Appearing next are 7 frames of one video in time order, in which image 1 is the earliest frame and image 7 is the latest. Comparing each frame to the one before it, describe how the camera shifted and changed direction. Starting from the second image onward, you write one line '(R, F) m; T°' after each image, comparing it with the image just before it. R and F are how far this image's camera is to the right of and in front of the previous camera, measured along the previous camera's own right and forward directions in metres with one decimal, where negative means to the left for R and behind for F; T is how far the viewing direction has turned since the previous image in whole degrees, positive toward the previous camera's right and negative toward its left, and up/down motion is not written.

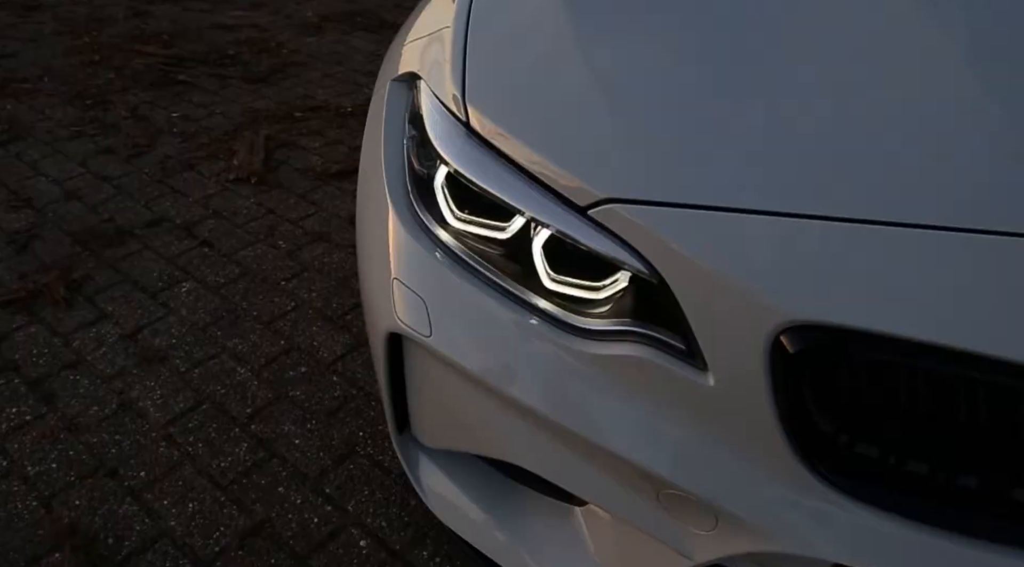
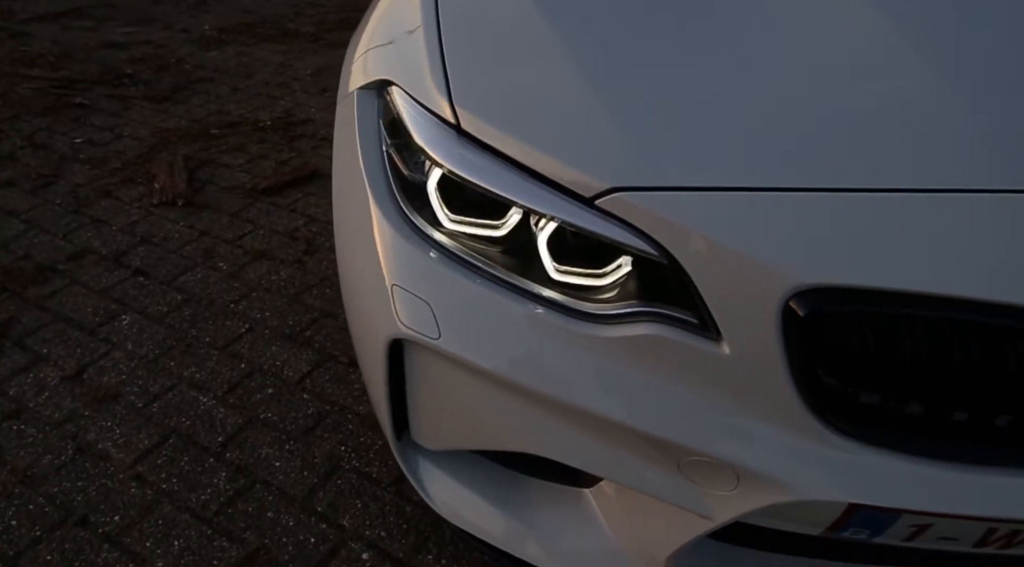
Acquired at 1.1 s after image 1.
(-0.1, 0.0) m; +7°
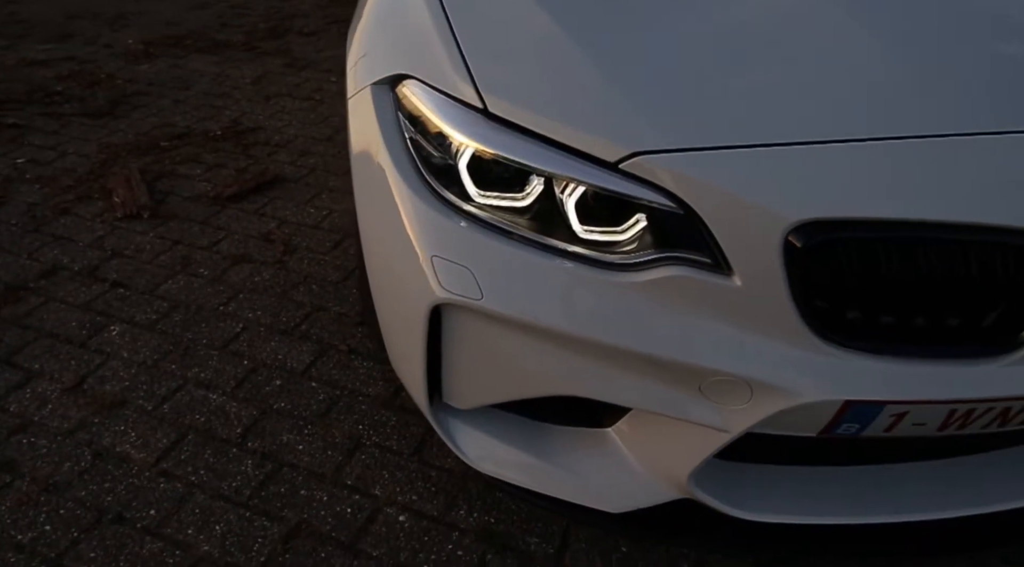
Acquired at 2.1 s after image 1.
(-0.2, -0.1) m; +6°
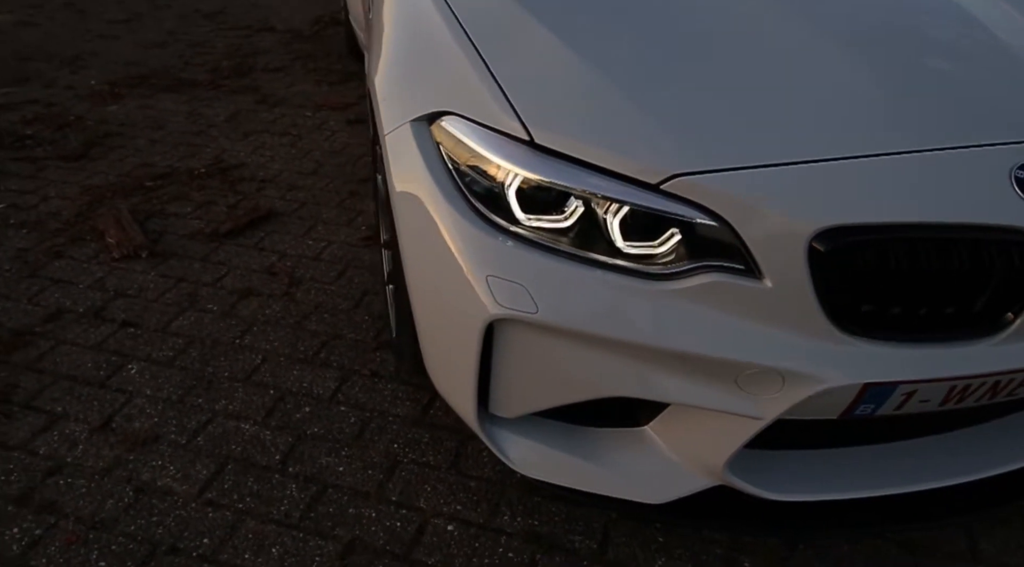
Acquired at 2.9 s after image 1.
(-0.2, -0.1) m; +5°
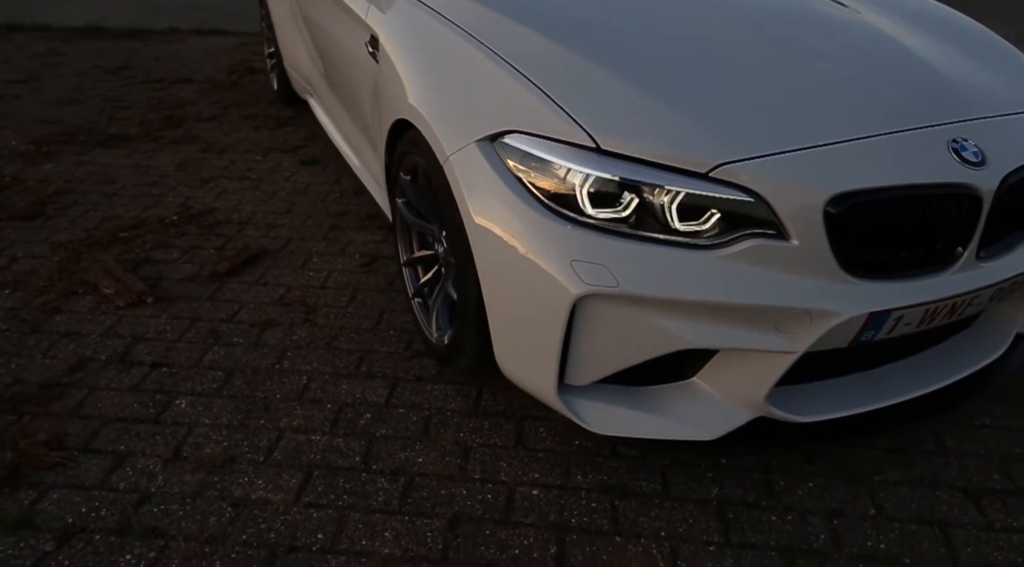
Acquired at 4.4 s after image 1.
(-0.5, -0.2) m; +10°
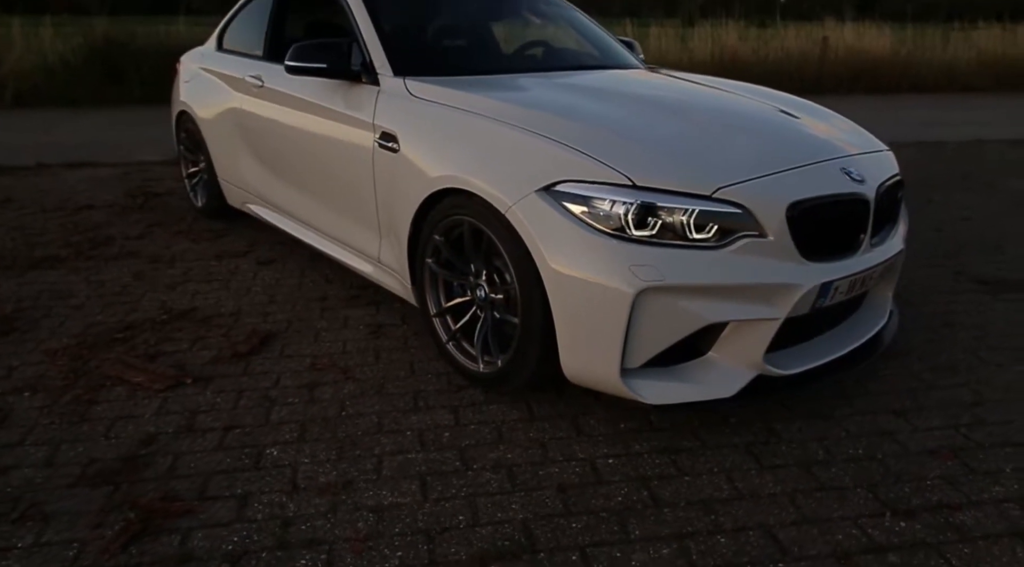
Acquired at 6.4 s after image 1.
(-0.8, -0.4) m; +15°
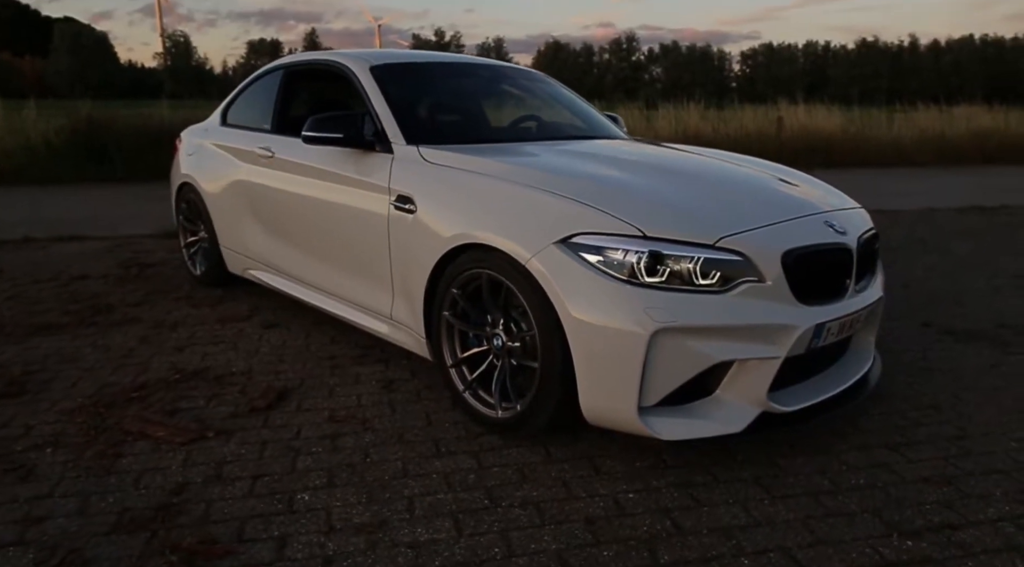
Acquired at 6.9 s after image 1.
(-0.2, -0.2) m; +3°
